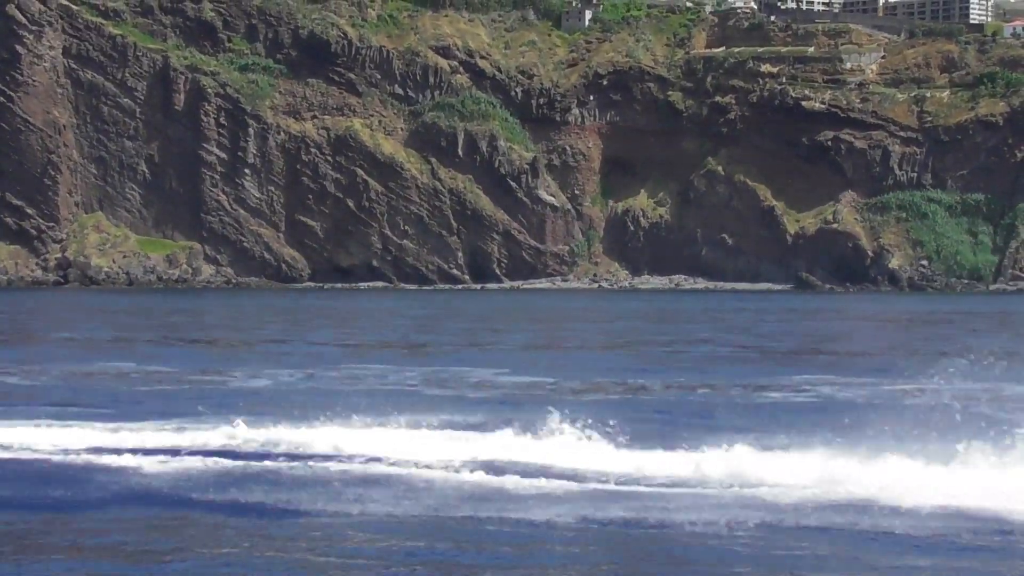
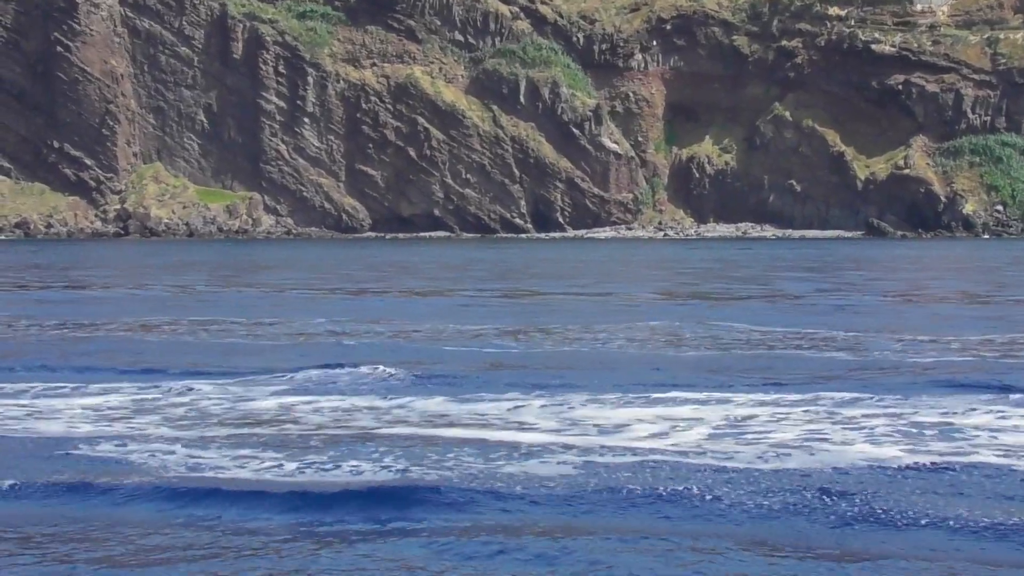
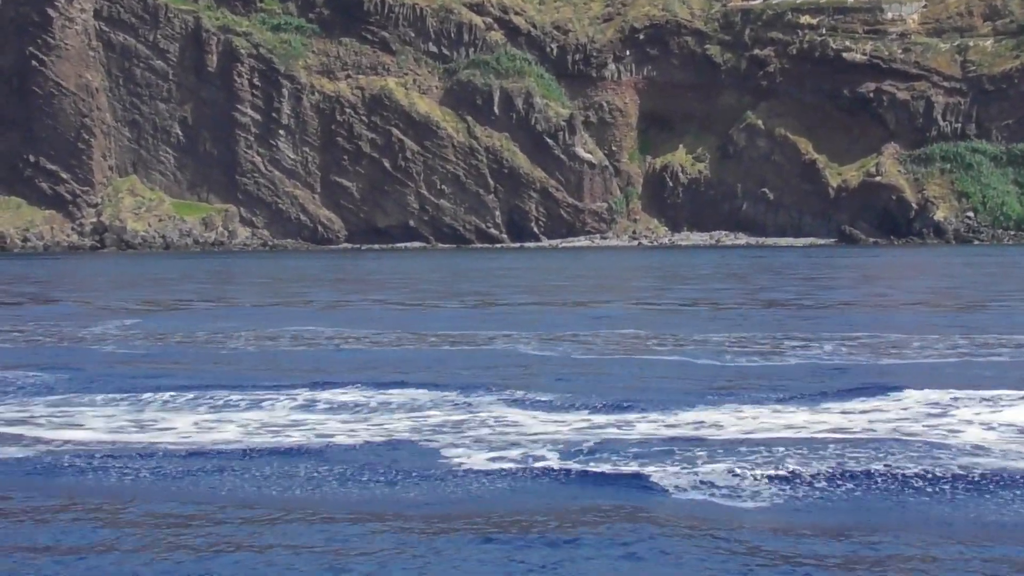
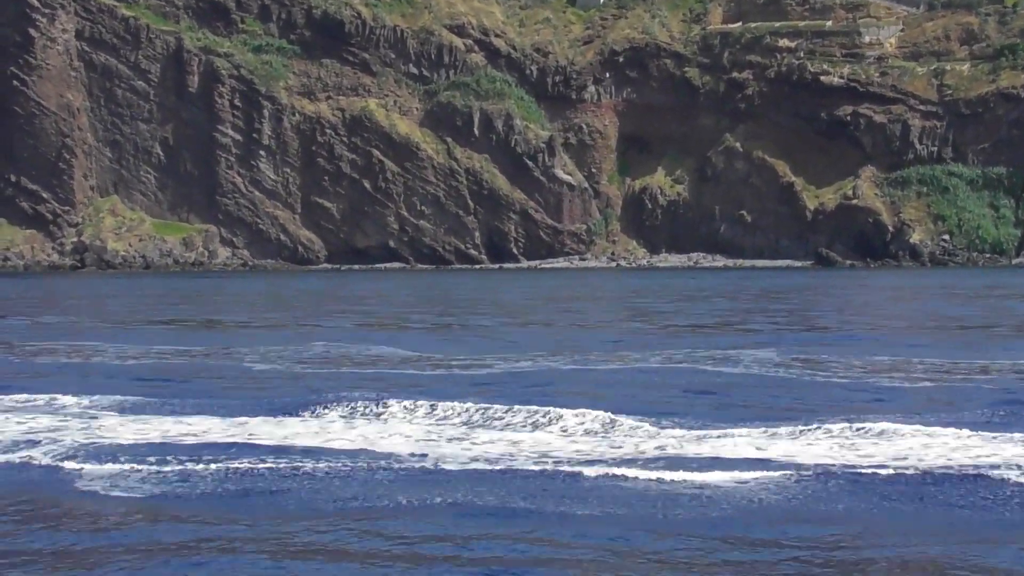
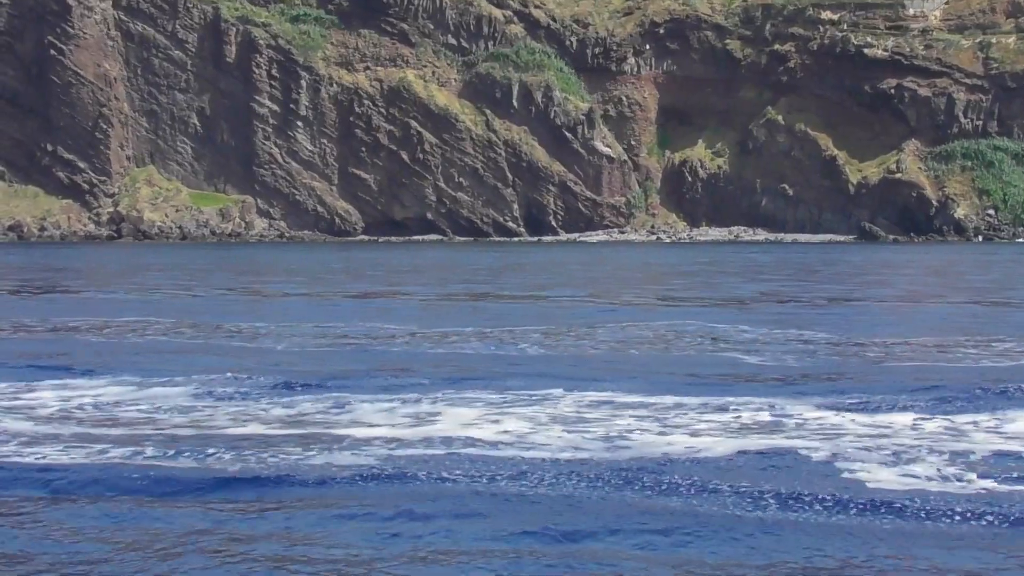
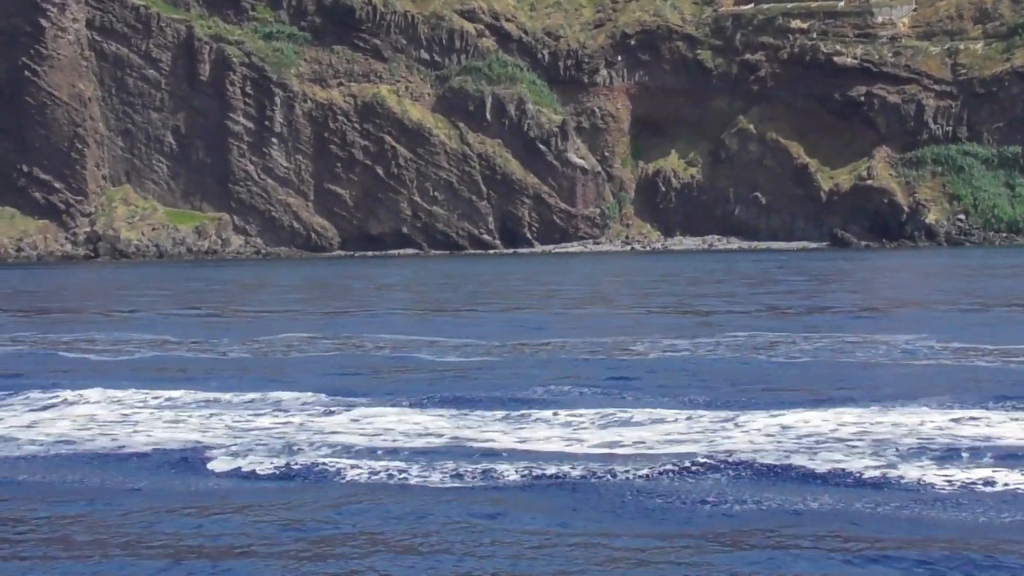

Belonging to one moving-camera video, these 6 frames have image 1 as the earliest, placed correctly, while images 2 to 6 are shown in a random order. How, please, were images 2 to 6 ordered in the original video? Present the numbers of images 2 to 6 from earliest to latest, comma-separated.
4, 6, 3, 5, 2
